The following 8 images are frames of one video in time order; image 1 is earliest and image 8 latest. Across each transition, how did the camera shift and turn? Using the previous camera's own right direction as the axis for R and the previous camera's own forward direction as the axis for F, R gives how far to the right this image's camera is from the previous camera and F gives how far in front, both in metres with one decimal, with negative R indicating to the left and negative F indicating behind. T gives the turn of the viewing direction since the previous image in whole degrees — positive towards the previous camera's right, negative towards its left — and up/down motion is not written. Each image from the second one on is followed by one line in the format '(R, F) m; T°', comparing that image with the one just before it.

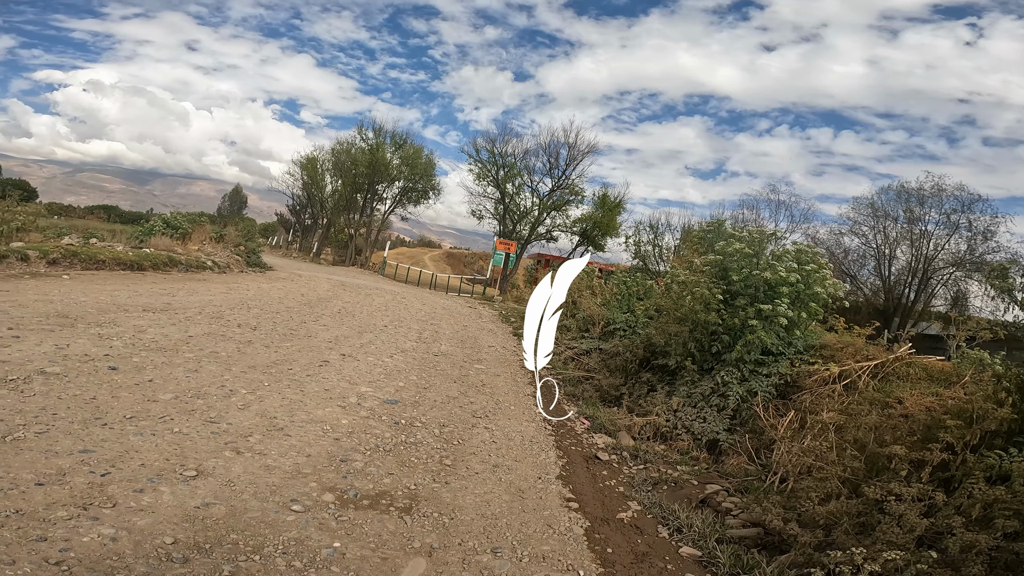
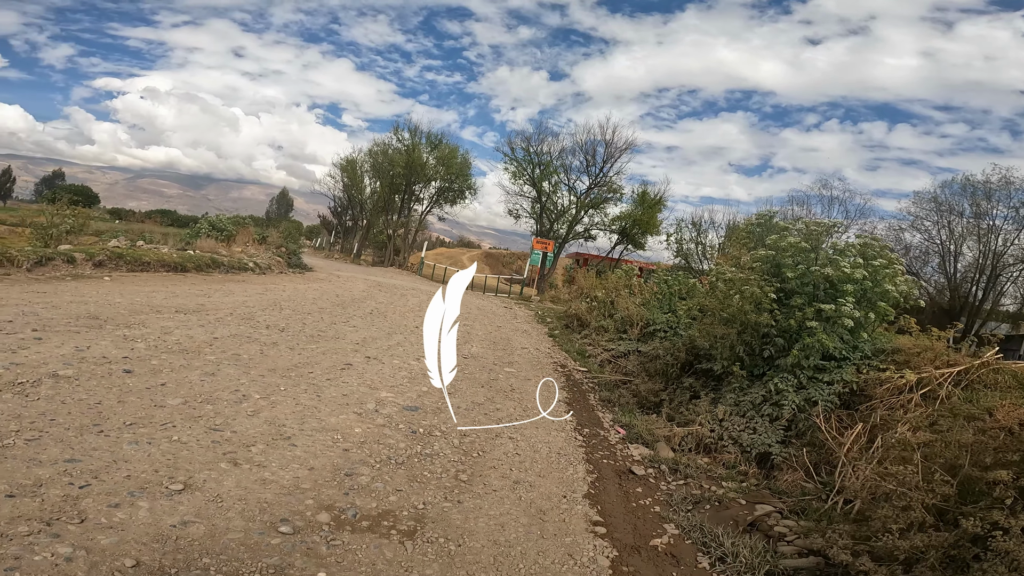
(+0.2, +0.4) m; -4°
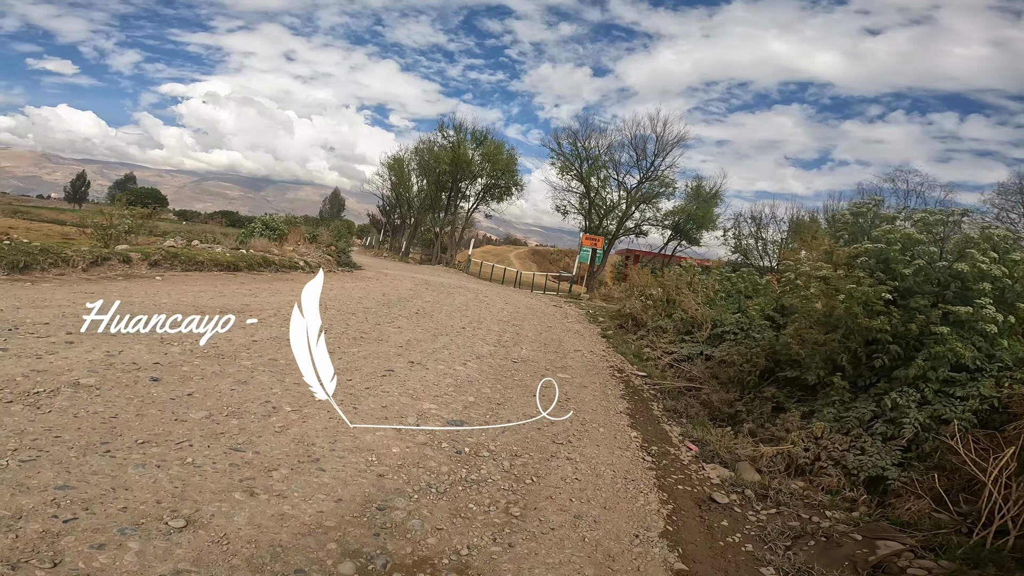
(-0.1, +0.7) m; -5°
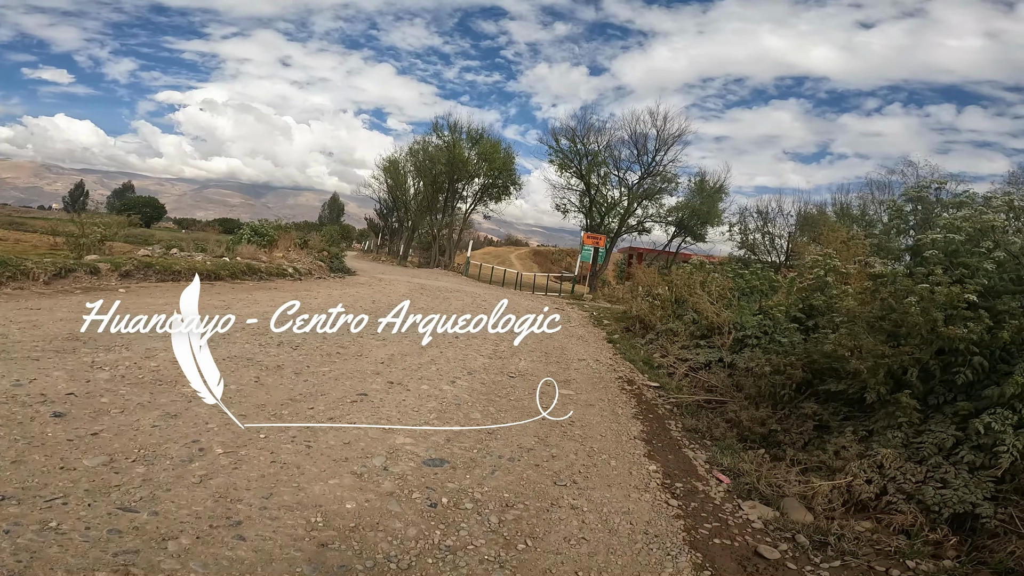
(+0.1, +1.0) m; 0°
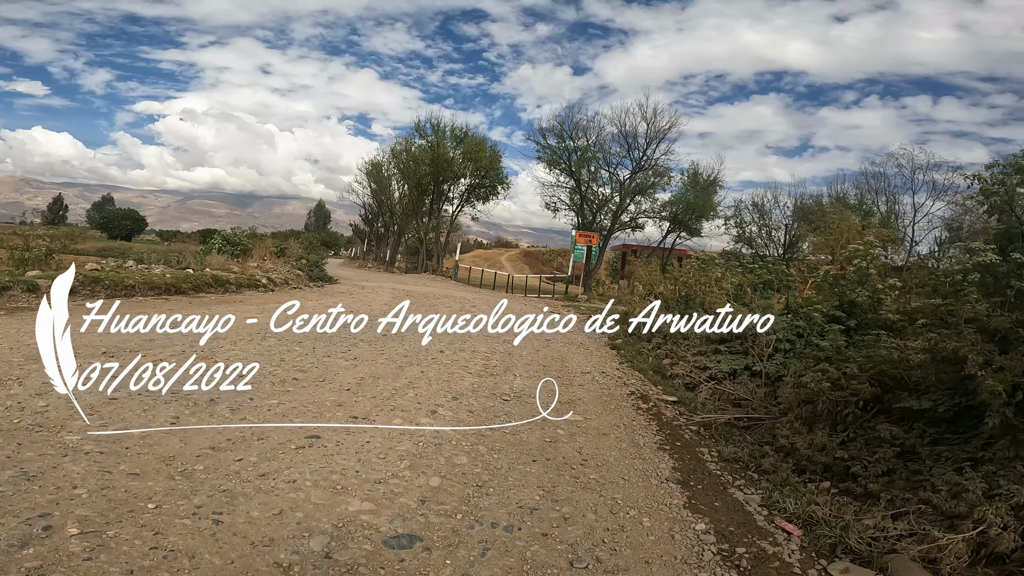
(0.0, +1.3) m; +1°
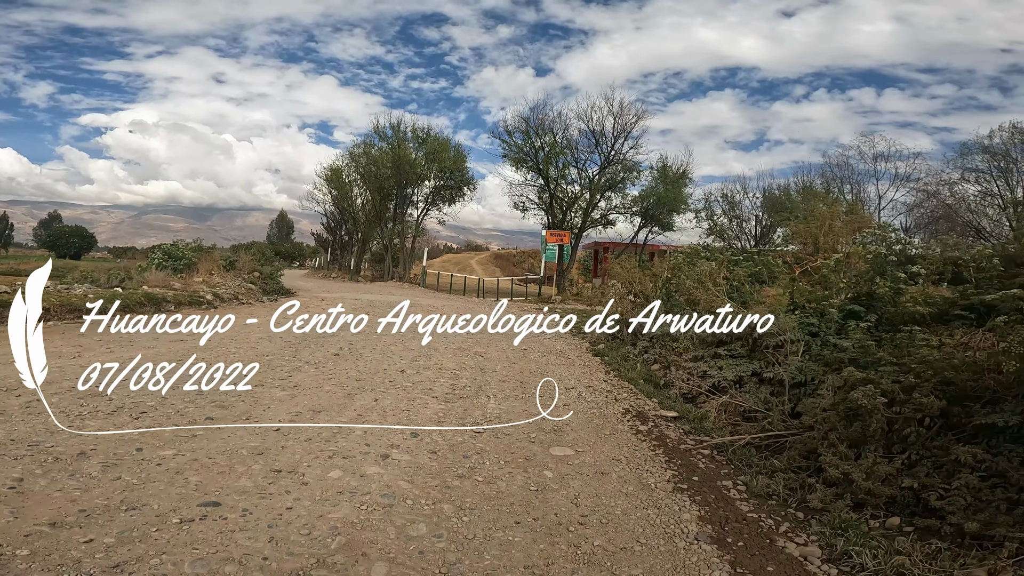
(0.0, +1.2) m; +3°
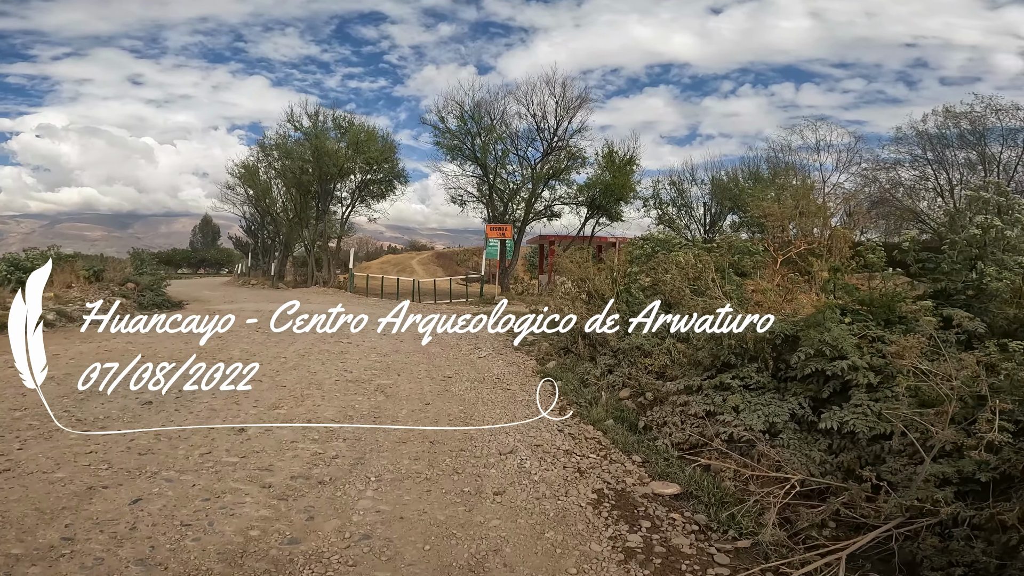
(+0.4, +2.7) m; +6°
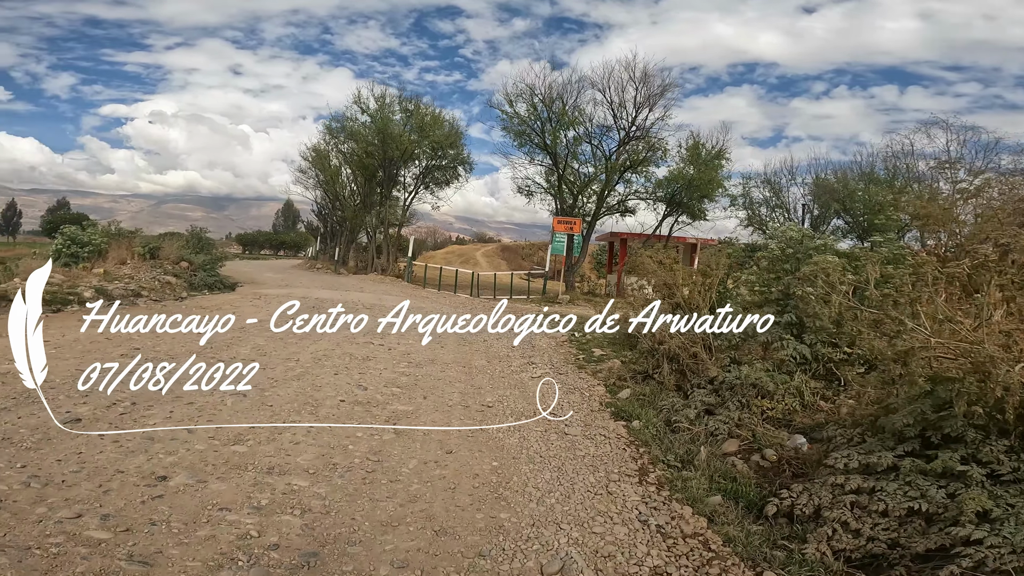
(0.0, +1.9) m; -7°
